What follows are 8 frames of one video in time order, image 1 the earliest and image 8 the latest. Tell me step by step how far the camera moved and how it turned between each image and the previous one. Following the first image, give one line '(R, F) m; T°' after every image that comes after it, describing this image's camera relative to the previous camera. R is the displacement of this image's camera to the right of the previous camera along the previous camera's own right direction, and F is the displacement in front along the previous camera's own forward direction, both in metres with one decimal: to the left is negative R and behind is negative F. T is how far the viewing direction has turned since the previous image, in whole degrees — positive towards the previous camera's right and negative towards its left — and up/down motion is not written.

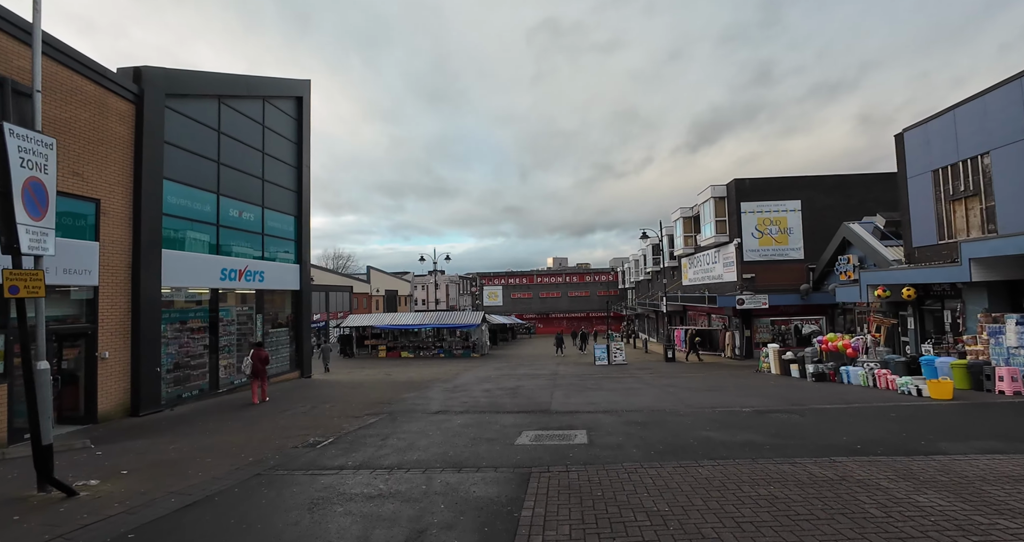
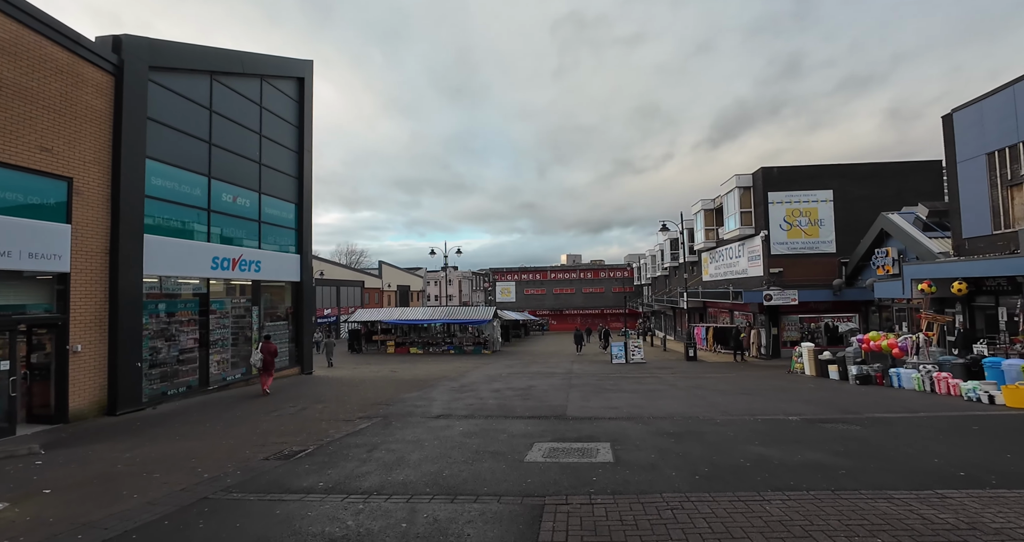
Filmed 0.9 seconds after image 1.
(0.0, +1.3) m; -2°
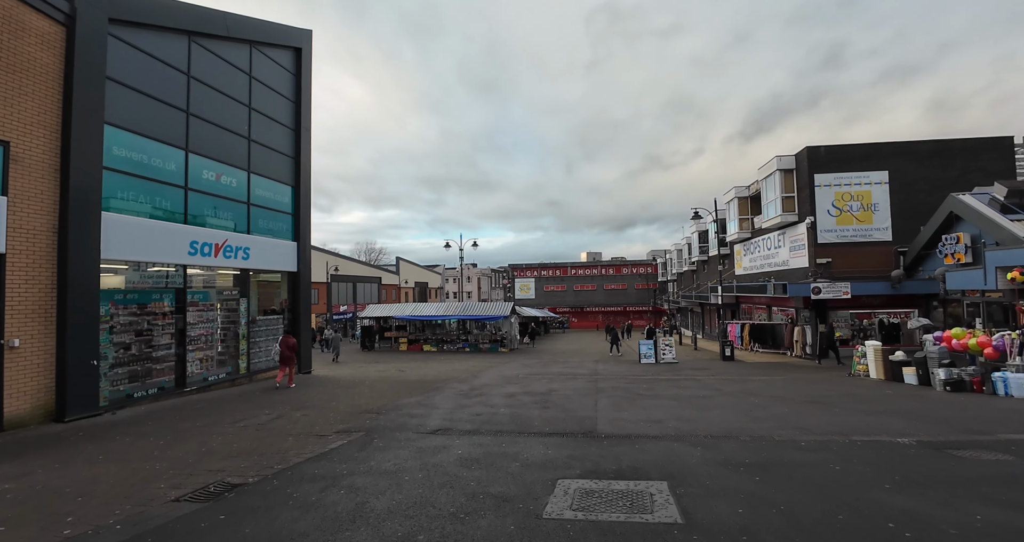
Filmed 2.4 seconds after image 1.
(+0.1, +2.0) m; -2°
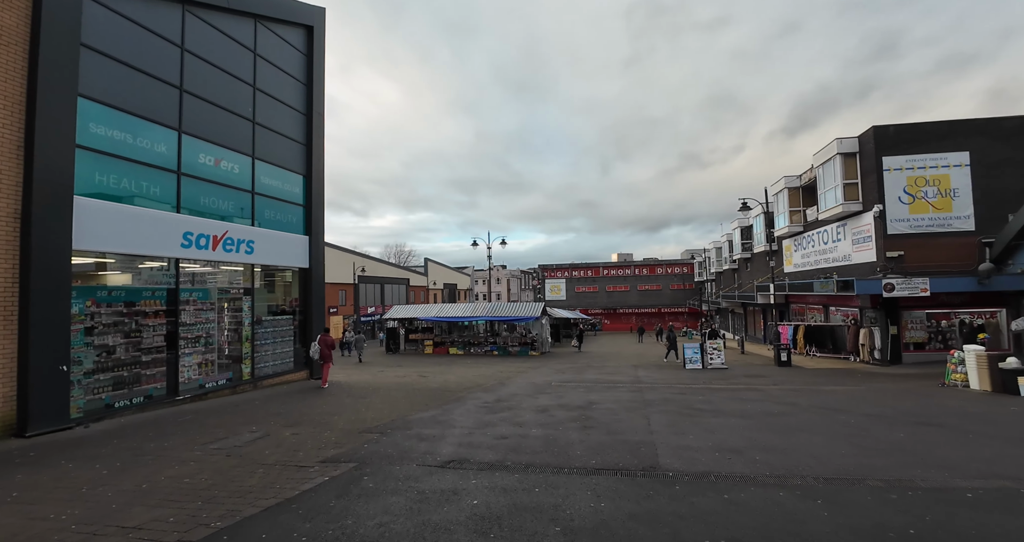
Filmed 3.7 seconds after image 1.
(-0.1, +1.8) m; -3°
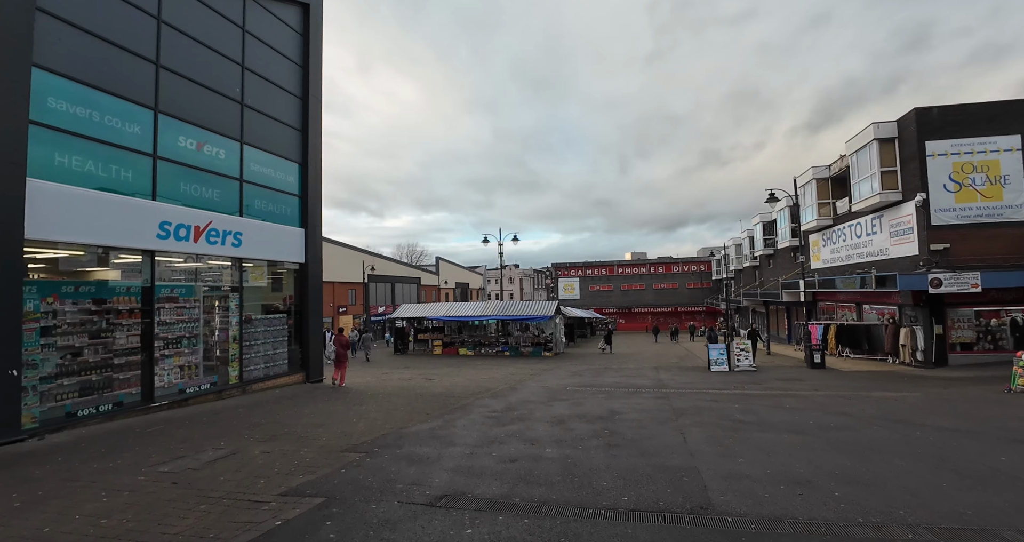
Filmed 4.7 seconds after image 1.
(0.0, +1.2) m; -1°
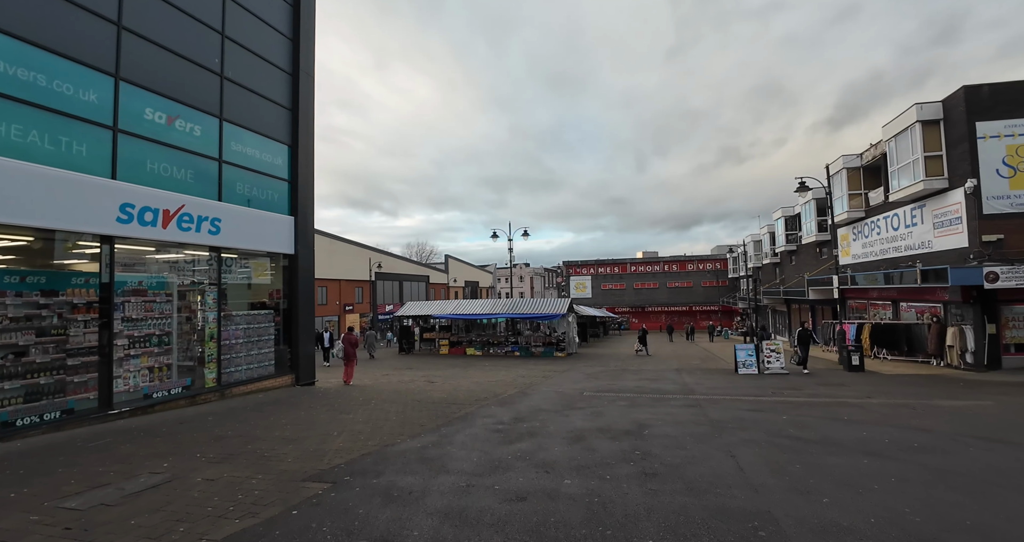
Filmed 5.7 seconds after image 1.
(0.0, +1.4) m; -1°
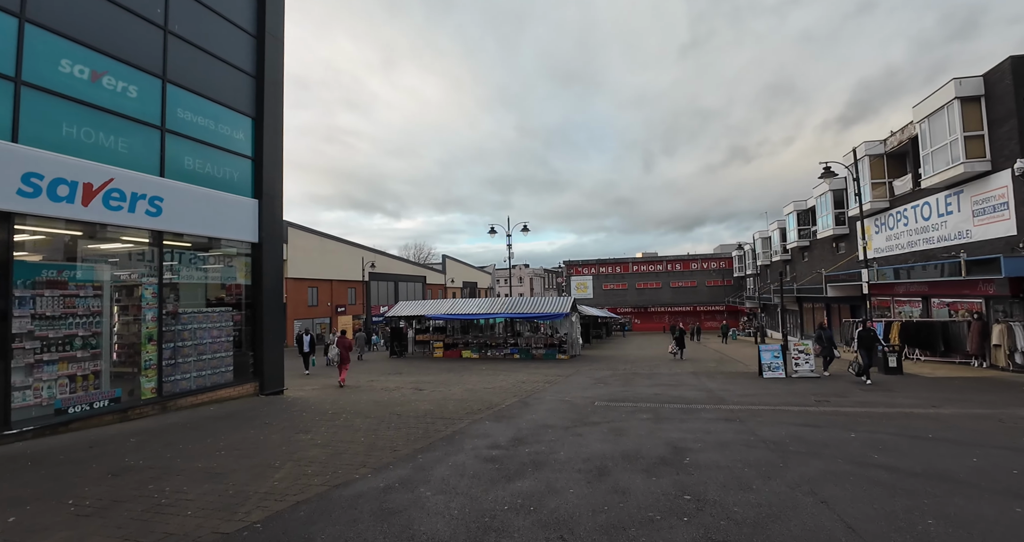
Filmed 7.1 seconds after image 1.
(0.0, +1.8) m; 0°
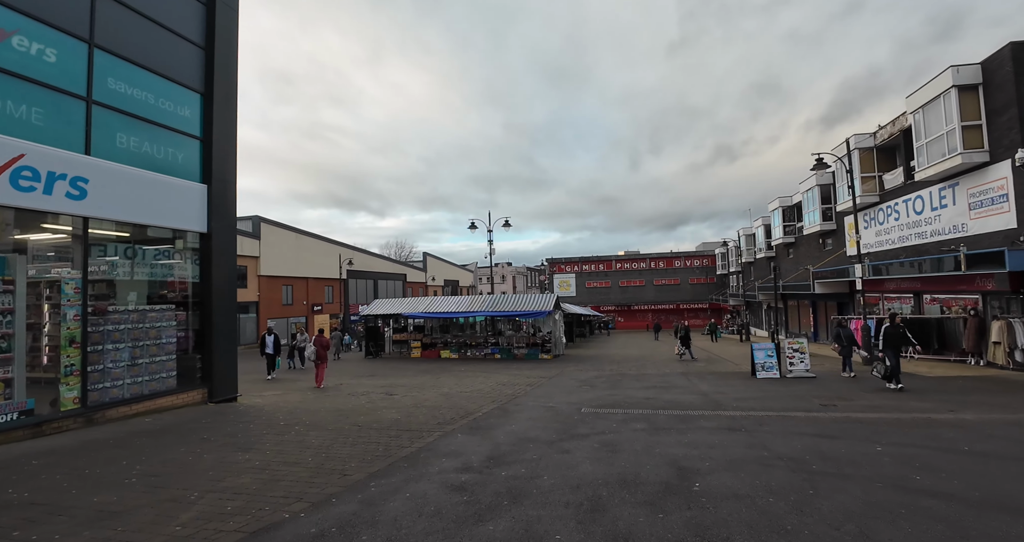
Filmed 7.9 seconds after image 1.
(+0.1, +1.0) m; +2°
